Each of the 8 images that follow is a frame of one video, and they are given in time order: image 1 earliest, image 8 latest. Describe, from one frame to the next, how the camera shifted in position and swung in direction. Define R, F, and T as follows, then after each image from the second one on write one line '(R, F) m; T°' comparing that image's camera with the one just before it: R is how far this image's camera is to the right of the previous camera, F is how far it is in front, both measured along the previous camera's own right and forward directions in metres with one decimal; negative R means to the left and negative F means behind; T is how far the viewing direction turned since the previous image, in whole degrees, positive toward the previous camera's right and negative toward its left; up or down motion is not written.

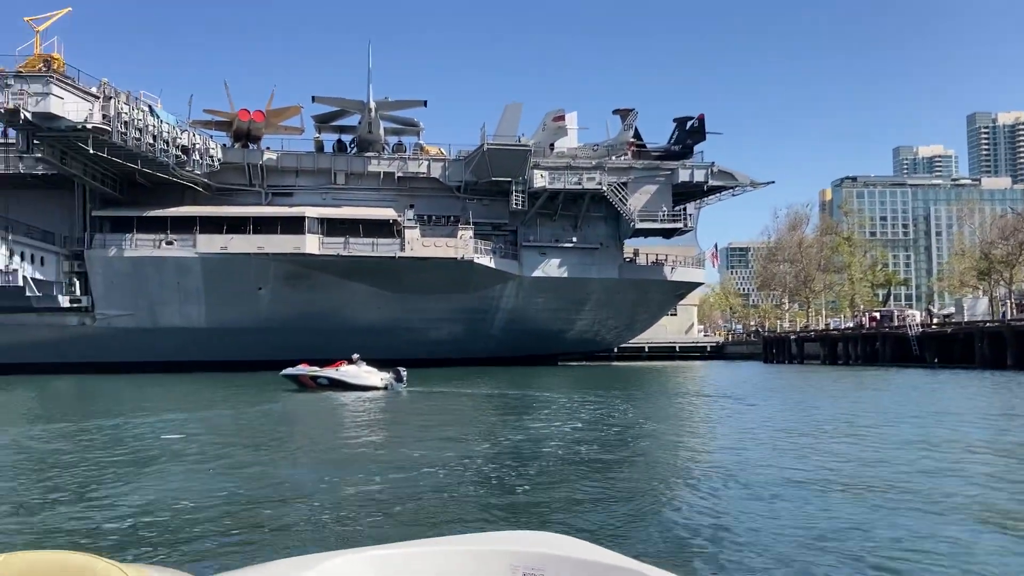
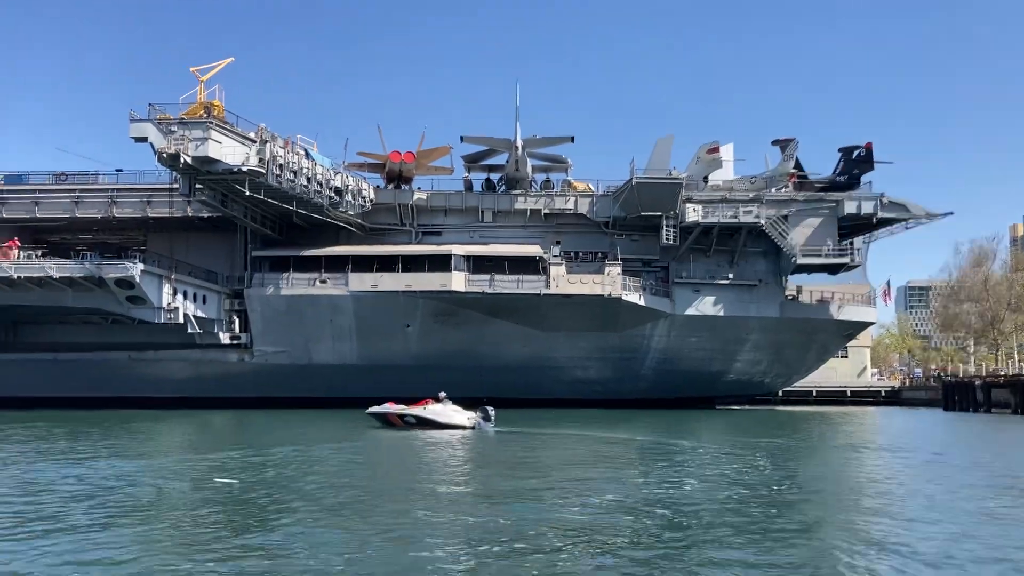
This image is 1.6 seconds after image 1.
(+0.3, +0.7) m; -10°
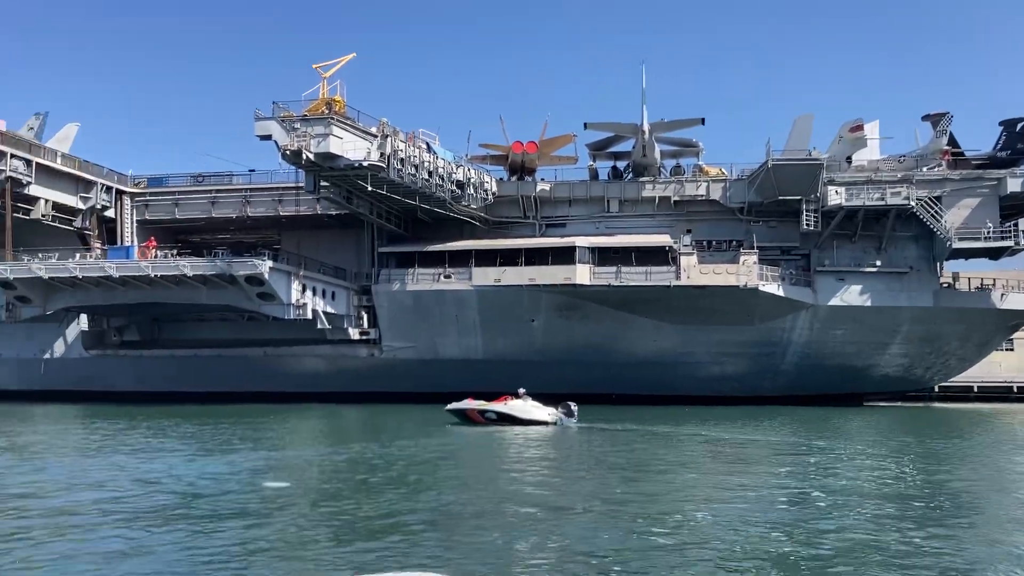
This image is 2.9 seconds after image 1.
(+0.1, +0.7) m; -8°
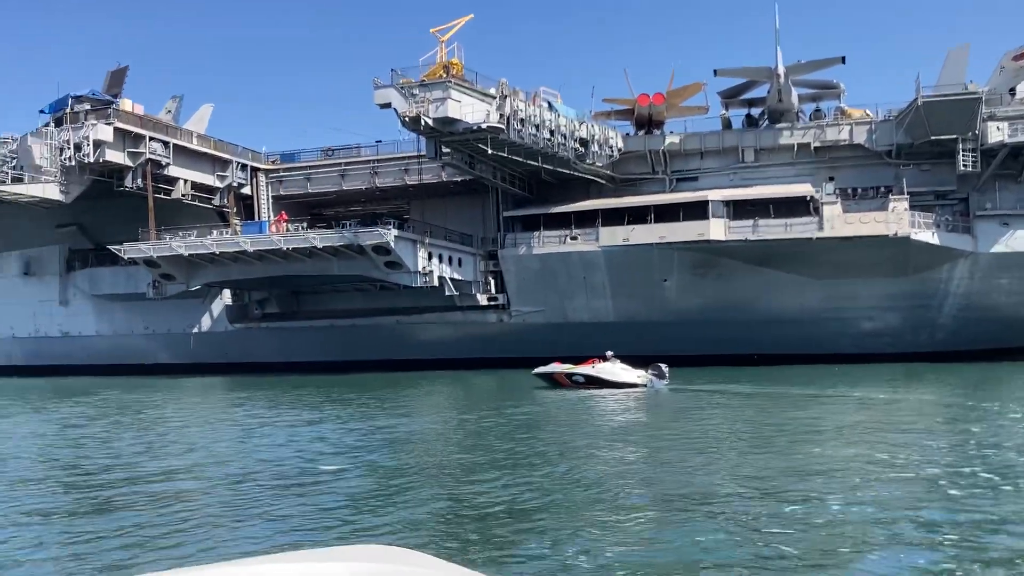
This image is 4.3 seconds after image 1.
(+0.1, +0.5) m; -8°
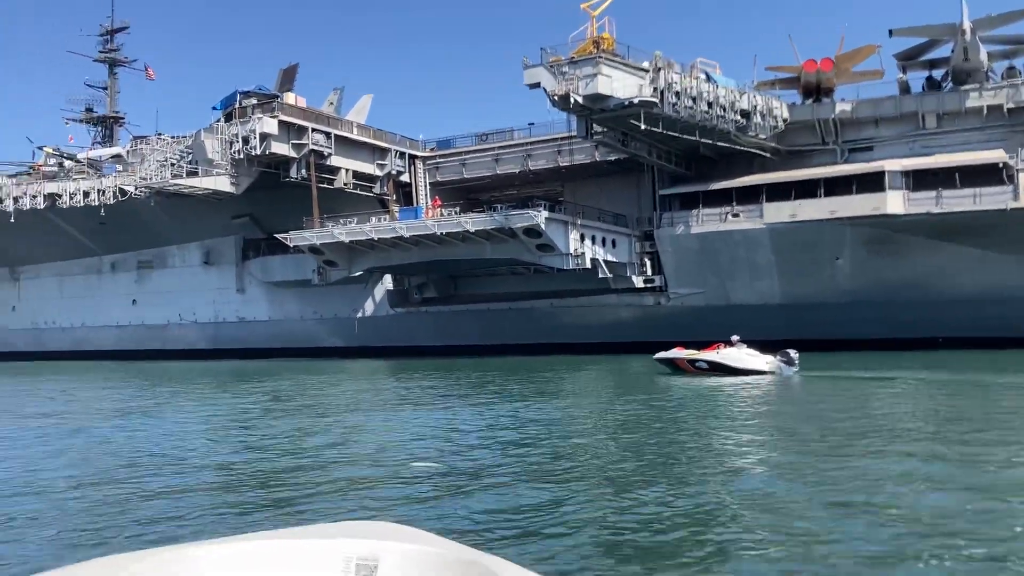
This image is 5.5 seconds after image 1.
(+0.2, +0.4) m; -10°
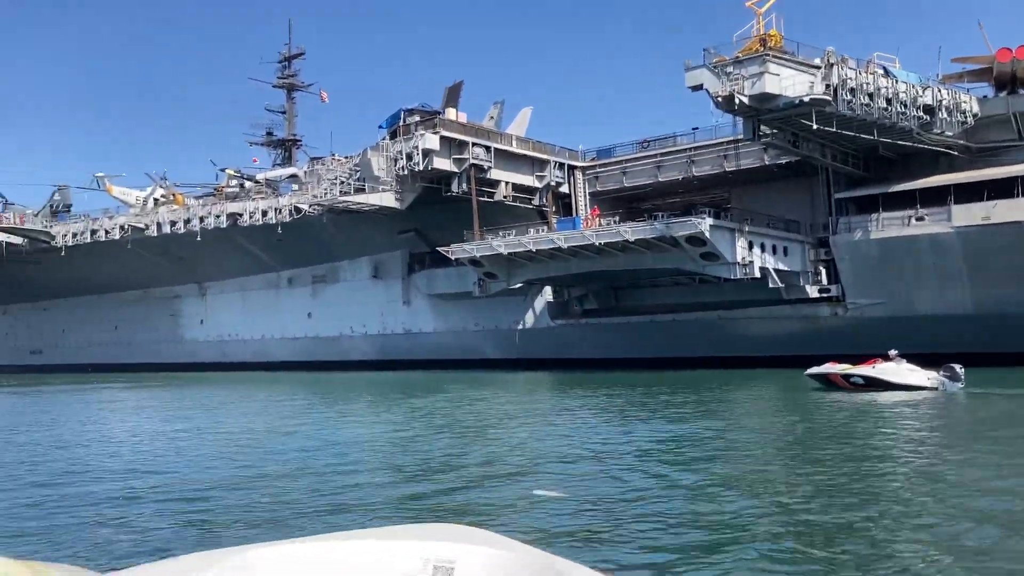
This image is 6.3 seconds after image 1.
(+0.1, +0.3) m; -10°
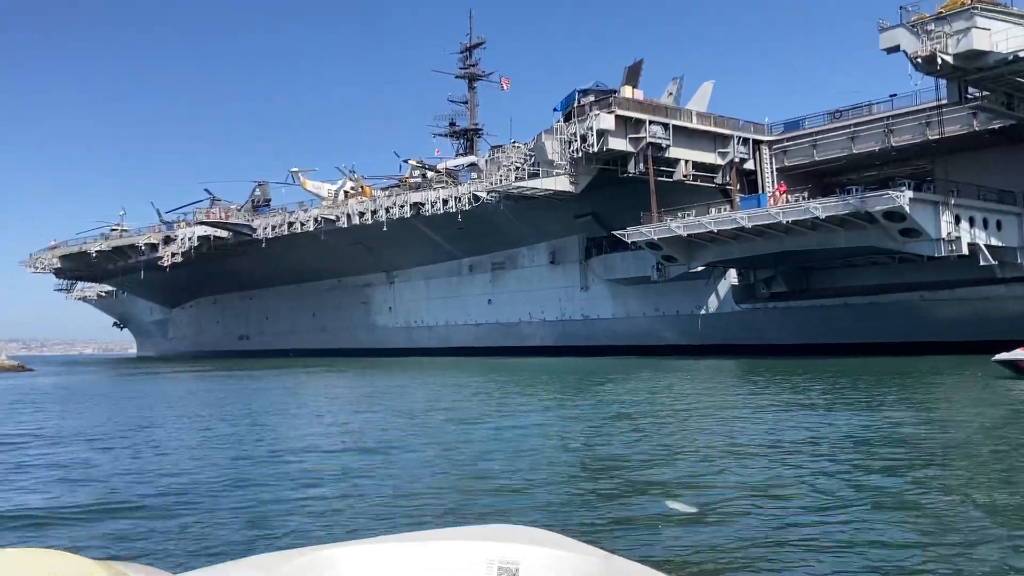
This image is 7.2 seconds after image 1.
(+0.2, +0.4) m; -12°
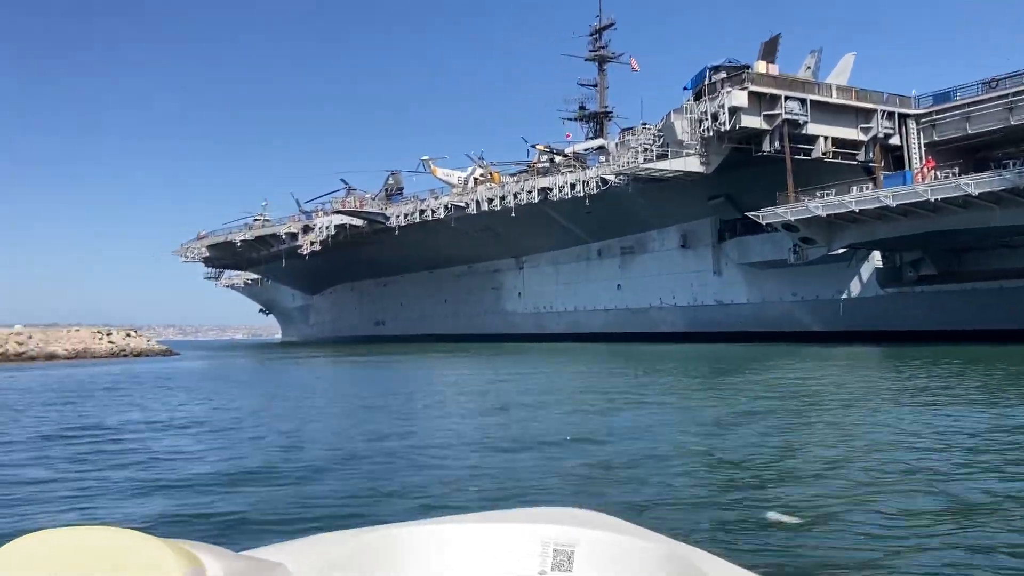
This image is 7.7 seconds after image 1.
(+0.1, +0.2) m; -8°
